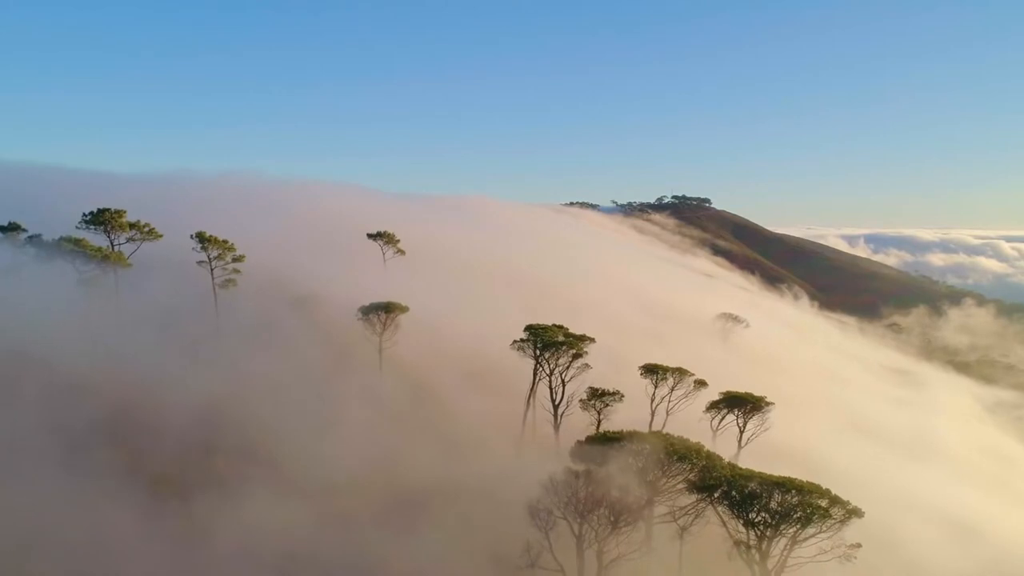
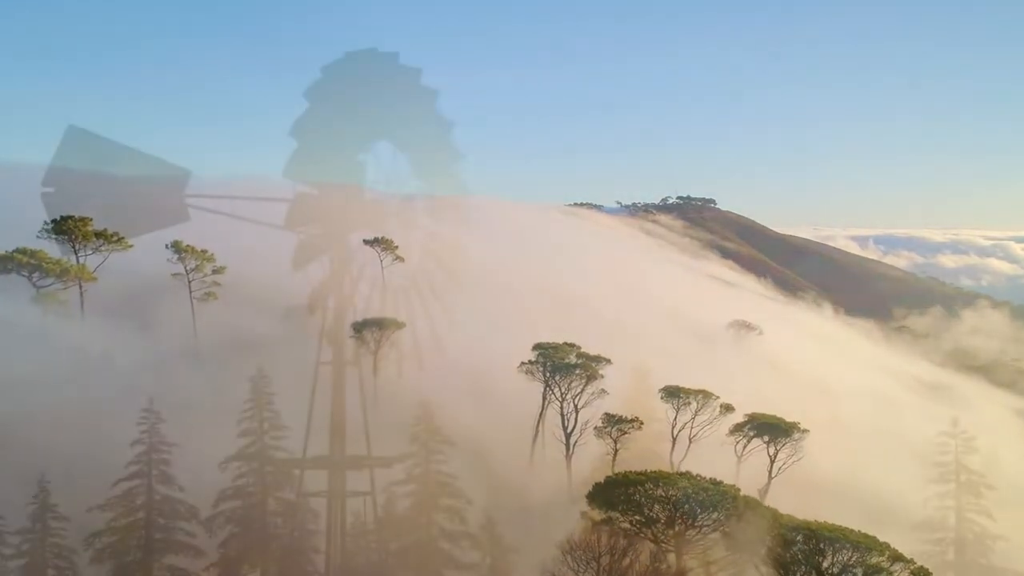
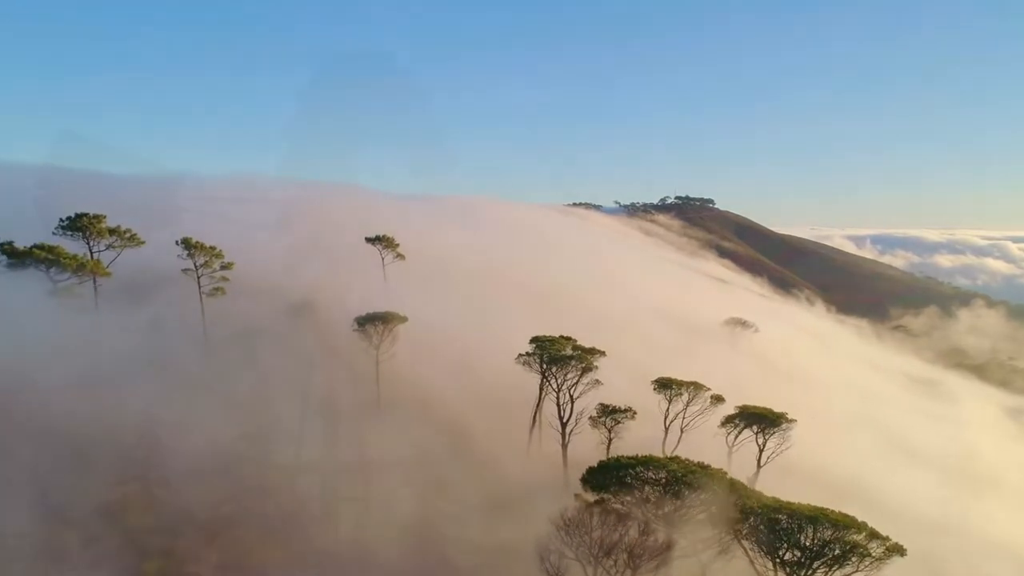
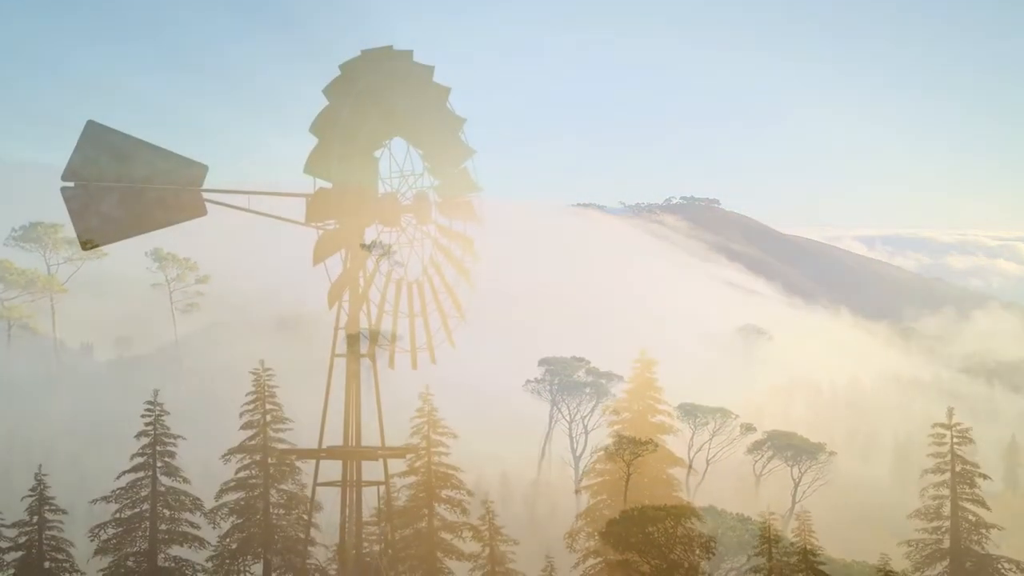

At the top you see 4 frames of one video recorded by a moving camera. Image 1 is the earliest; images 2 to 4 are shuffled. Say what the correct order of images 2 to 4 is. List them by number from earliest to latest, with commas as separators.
3, 2, 4
